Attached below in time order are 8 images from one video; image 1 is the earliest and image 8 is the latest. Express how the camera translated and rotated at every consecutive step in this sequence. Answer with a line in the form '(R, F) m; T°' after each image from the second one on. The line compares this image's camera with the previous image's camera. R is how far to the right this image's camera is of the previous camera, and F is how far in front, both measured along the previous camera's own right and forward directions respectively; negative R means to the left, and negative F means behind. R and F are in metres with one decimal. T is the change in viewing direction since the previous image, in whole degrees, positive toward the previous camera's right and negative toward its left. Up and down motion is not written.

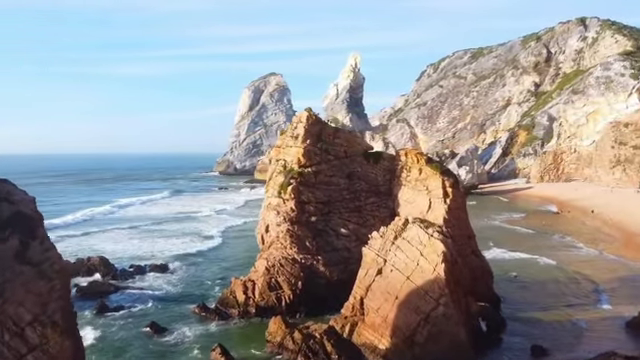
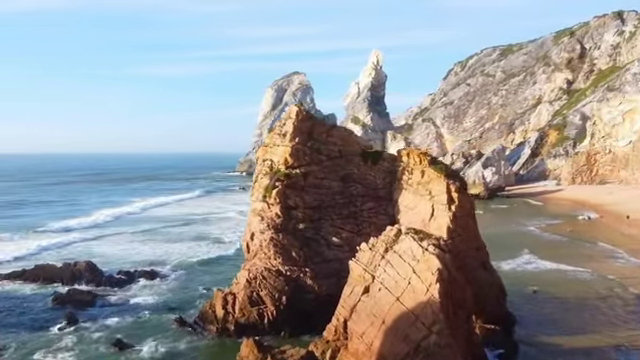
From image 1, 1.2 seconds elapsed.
(+1.6, +2.9) m; -3°
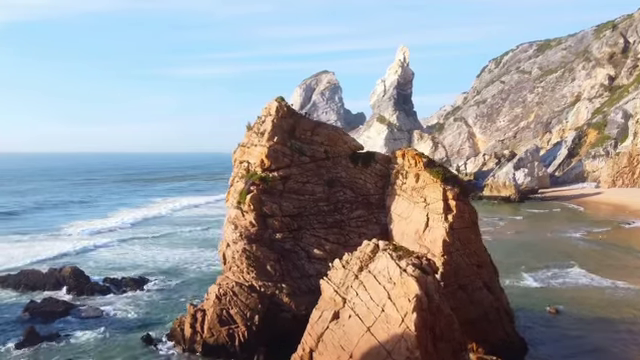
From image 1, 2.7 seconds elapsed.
(+2.0, +2.9) m; -4°
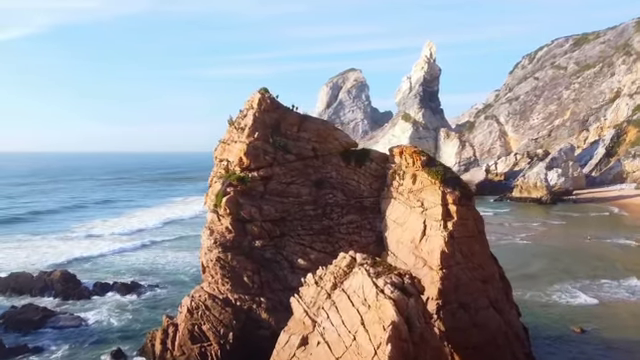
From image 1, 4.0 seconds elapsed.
(+1.5, +2.5) m; -3°
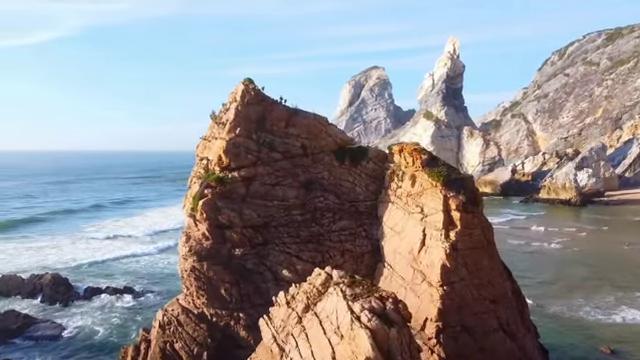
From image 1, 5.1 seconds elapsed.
(+1.1, +2.2) m; -3°
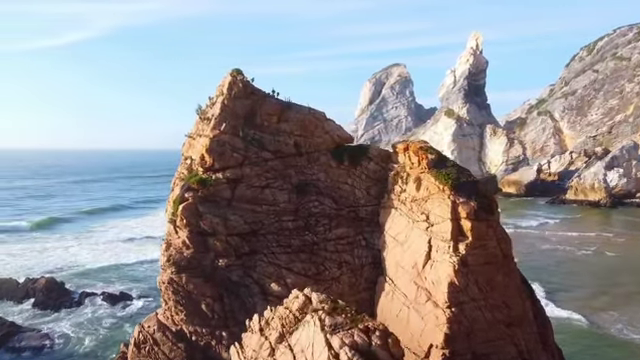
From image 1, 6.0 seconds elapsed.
(+0.7, +1.9) m; -2°
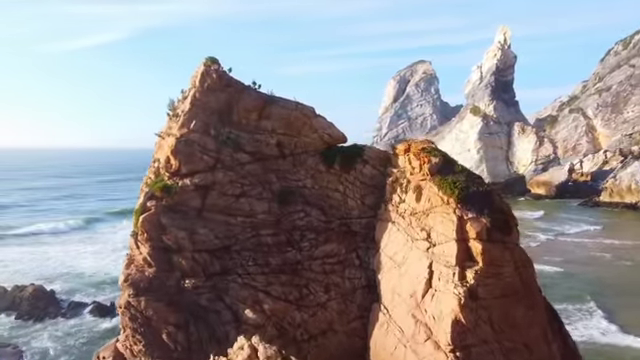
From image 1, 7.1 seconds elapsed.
(+0.9, +2.4) m; -3°
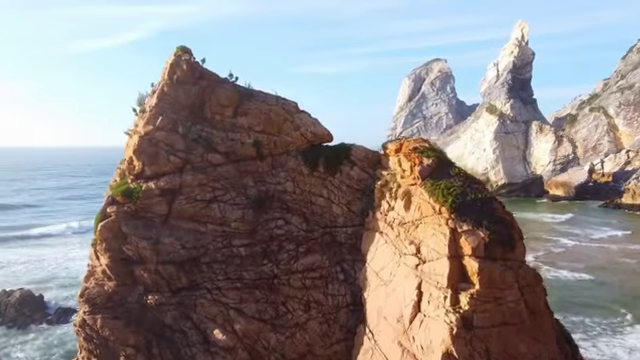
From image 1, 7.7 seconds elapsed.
(+0.7, +1.5) m; -2°
